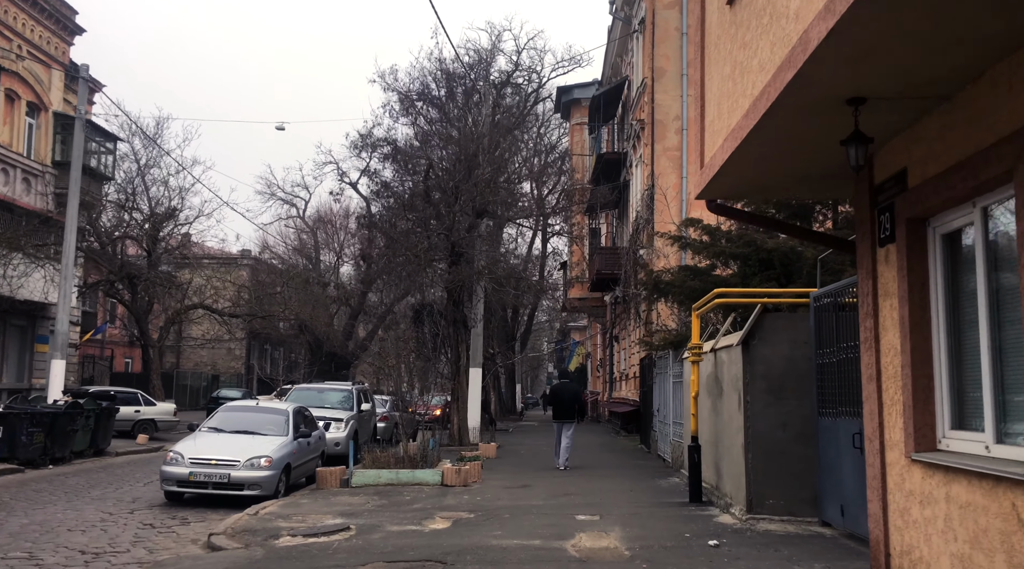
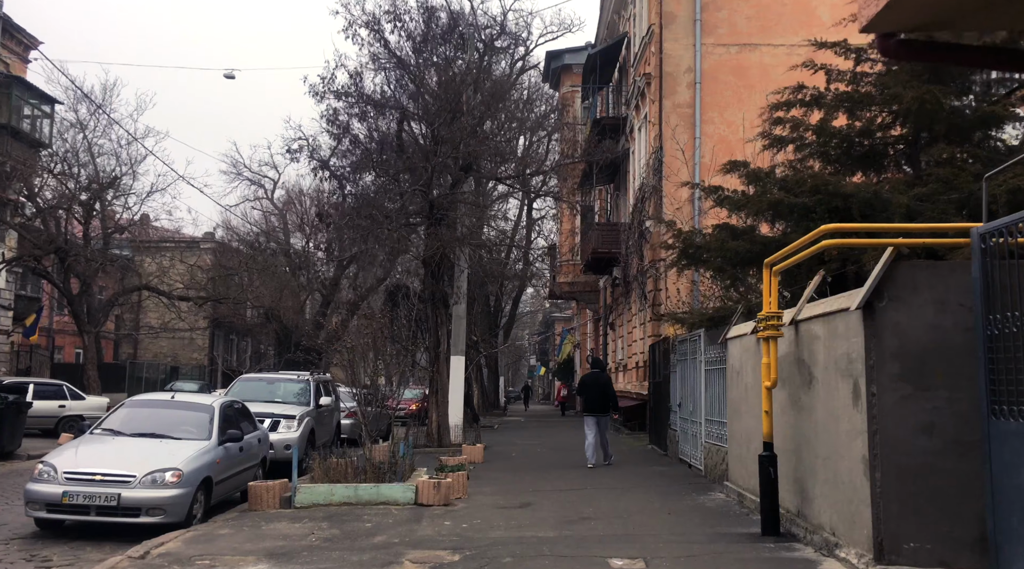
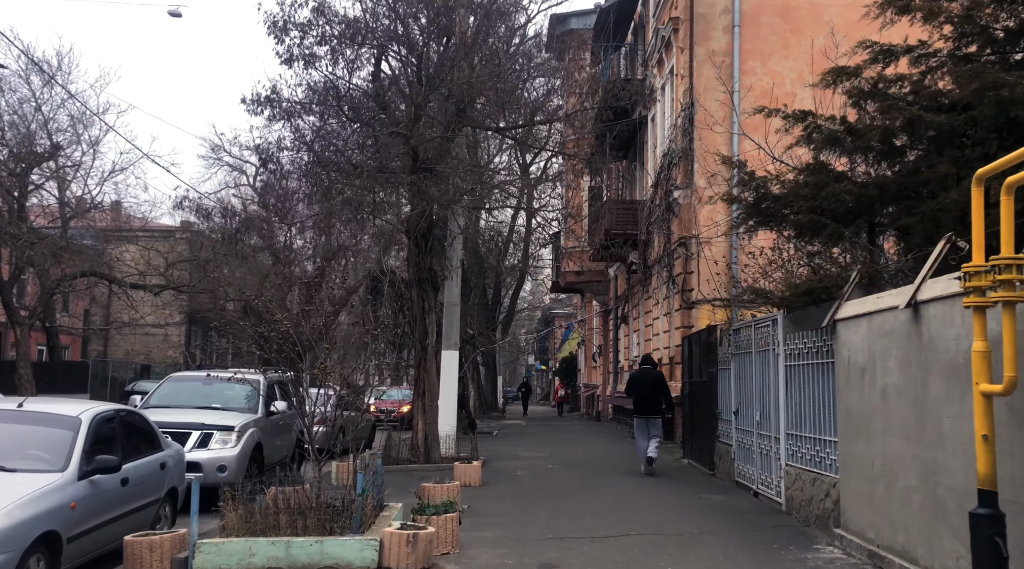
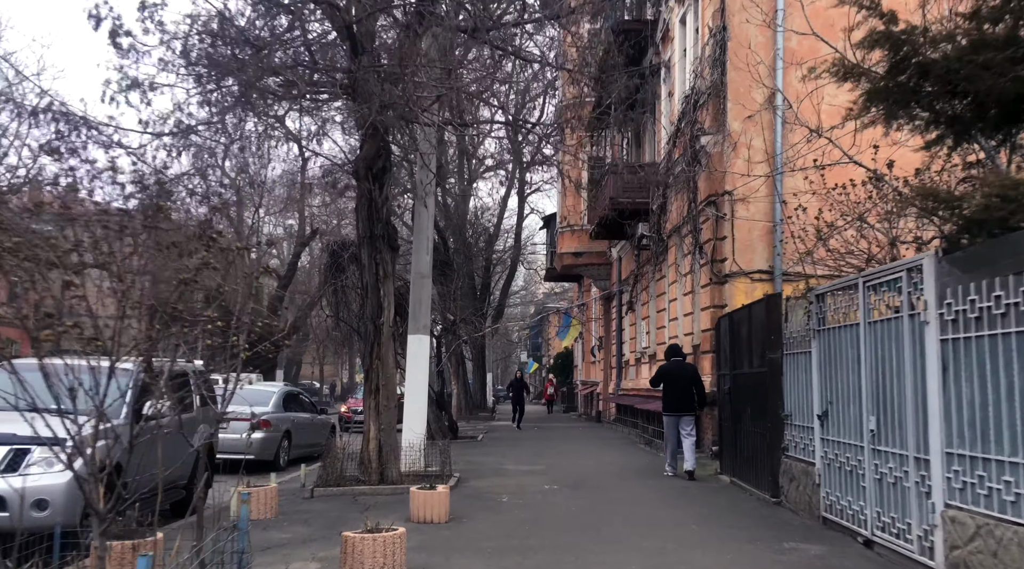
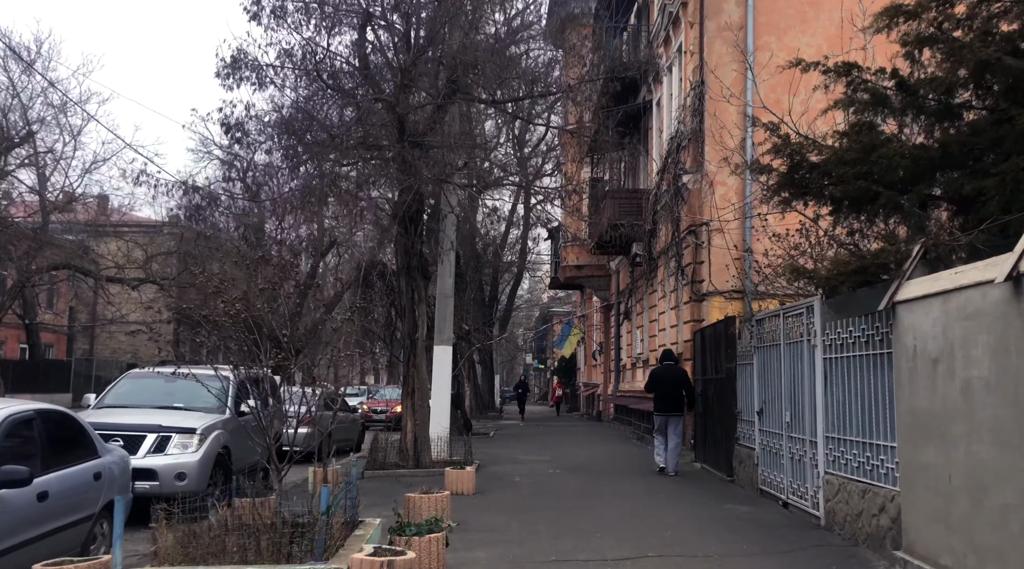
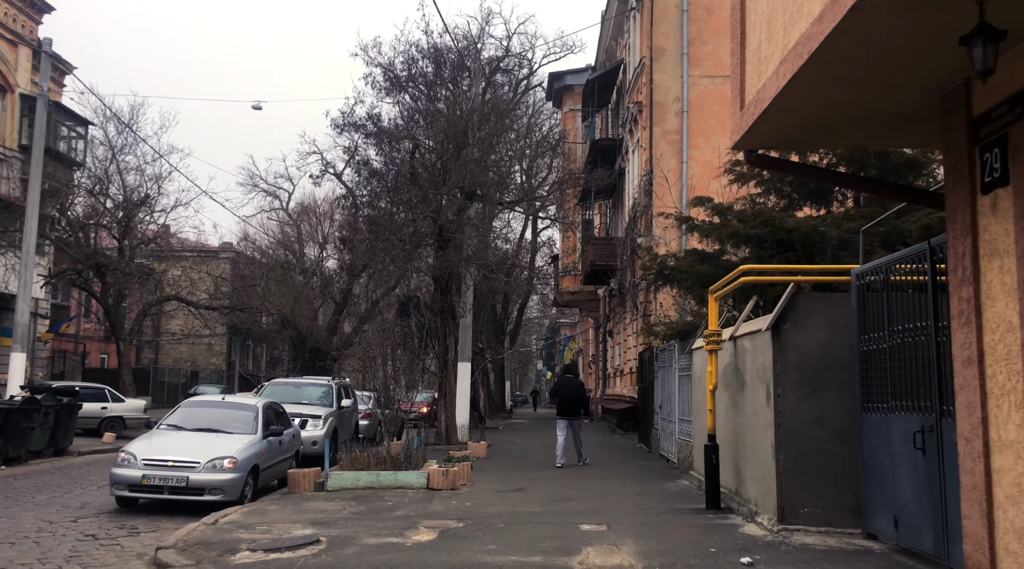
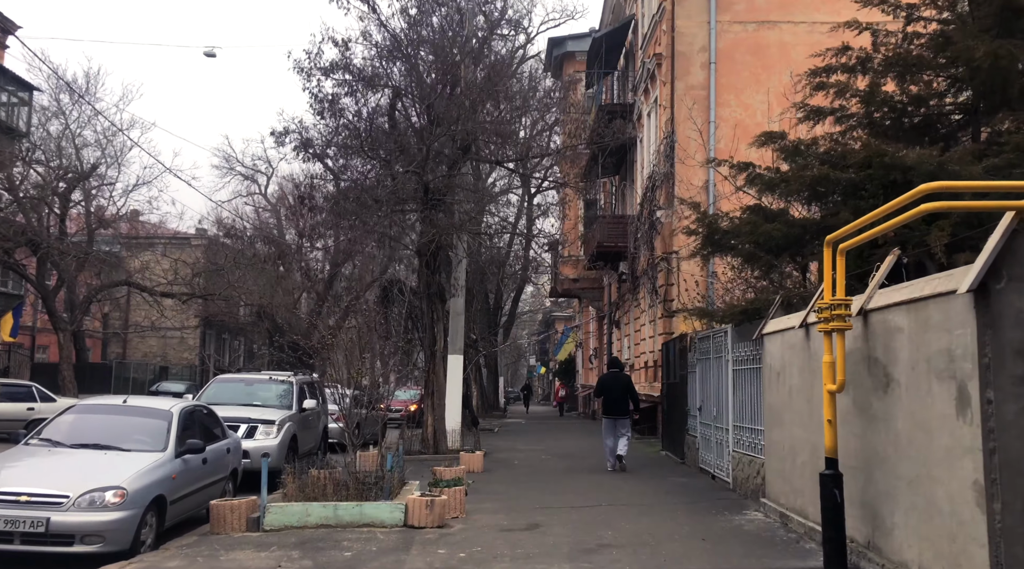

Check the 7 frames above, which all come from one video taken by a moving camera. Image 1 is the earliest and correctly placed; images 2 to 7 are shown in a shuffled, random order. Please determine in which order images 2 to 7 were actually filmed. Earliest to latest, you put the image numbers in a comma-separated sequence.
6, 2, 7, 3, 5, 4
